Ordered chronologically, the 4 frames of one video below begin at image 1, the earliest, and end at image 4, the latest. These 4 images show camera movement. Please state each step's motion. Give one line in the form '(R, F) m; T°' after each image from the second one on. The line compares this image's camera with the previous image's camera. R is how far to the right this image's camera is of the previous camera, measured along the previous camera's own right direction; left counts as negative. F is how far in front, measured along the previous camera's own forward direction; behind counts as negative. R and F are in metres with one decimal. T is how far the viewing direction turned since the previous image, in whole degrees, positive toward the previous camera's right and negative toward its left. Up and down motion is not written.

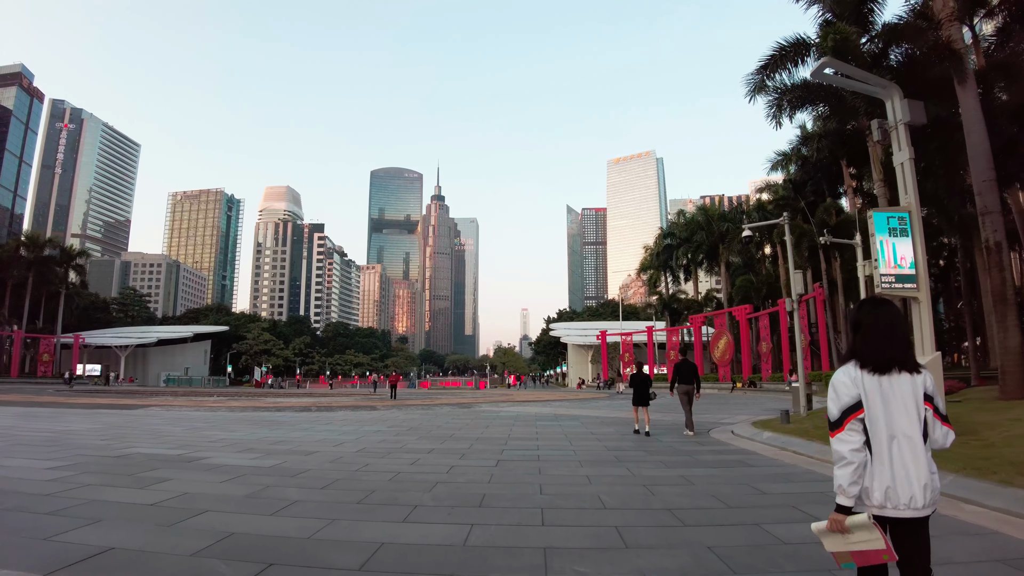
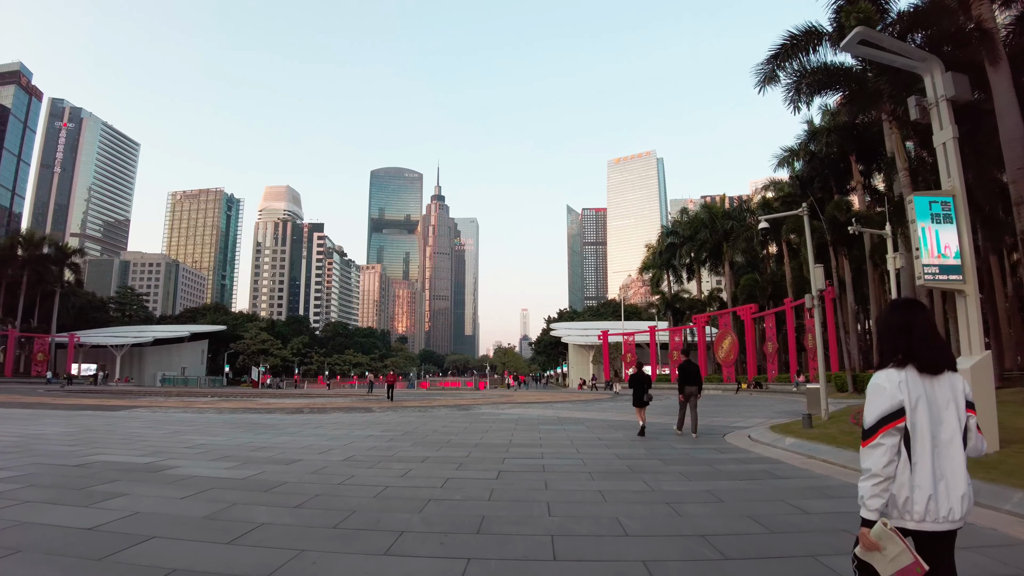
(0.0, +0.8) m; 0°
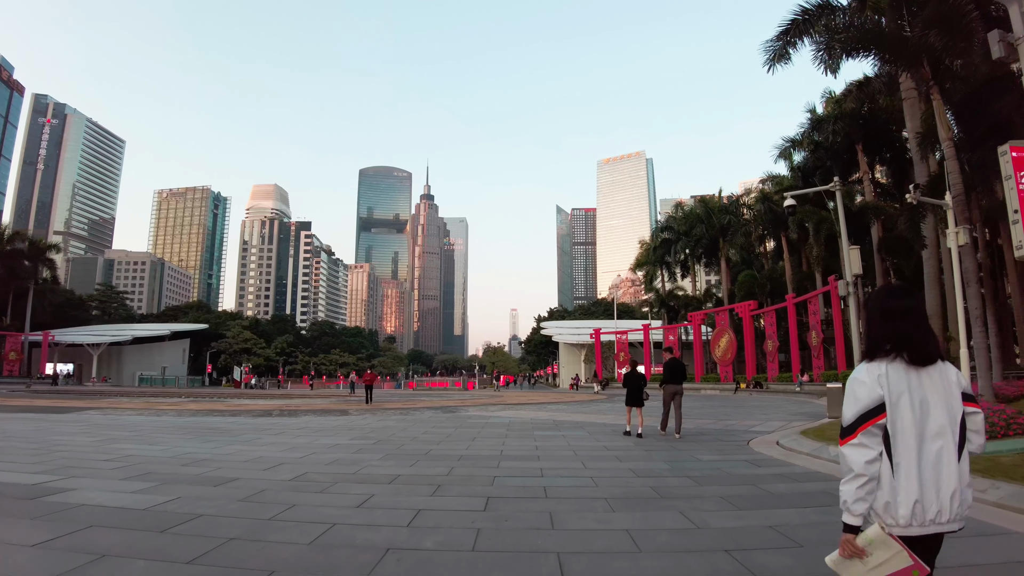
(0.0, +1.7) m; +1°
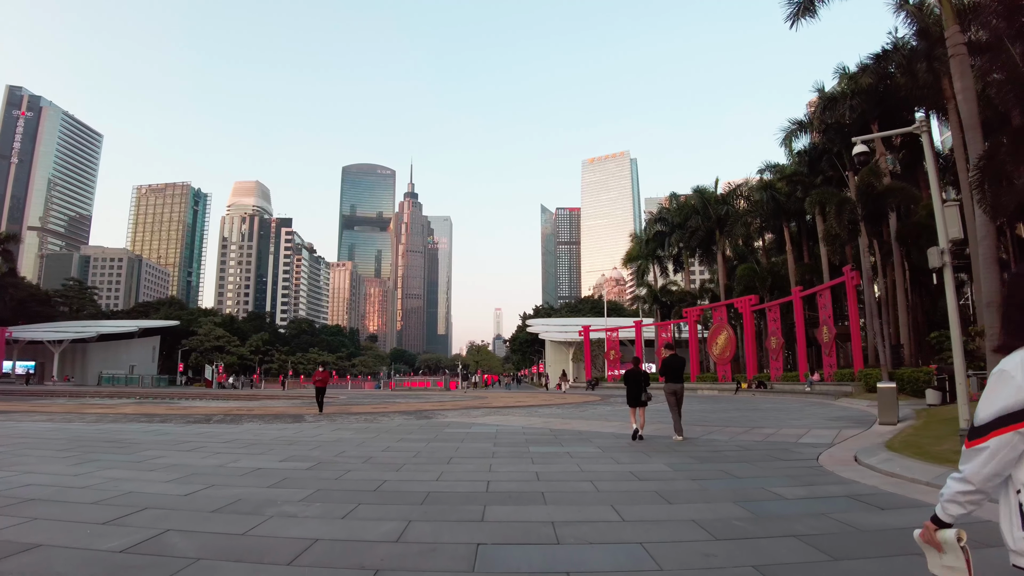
(-0.1, +2.7) m; +2°
